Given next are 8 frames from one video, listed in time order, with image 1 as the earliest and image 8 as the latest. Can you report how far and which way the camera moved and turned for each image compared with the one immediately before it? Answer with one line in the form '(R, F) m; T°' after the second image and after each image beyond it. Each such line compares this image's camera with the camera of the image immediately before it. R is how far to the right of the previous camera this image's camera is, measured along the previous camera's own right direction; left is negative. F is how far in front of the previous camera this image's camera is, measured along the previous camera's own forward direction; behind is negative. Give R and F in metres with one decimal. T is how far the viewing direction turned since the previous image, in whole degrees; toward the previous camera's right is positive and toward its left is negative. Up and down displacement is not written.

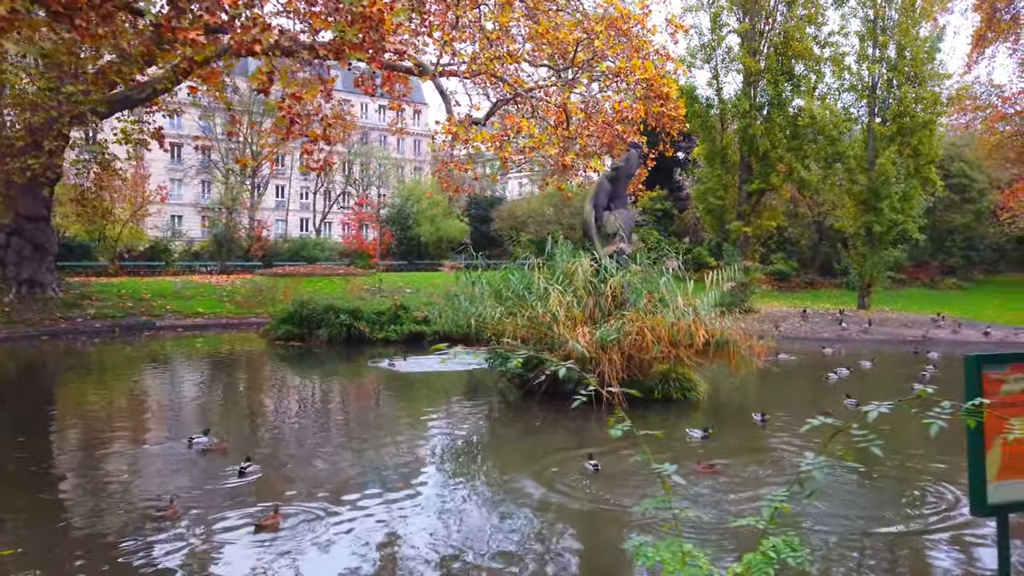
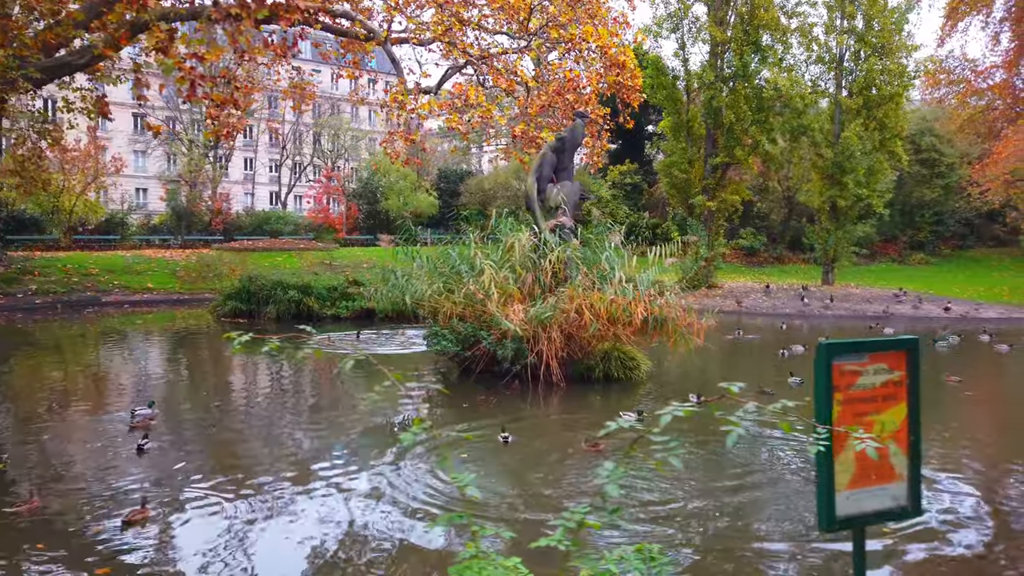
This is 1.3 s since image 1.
(+0.5, +0.3) m; +1°
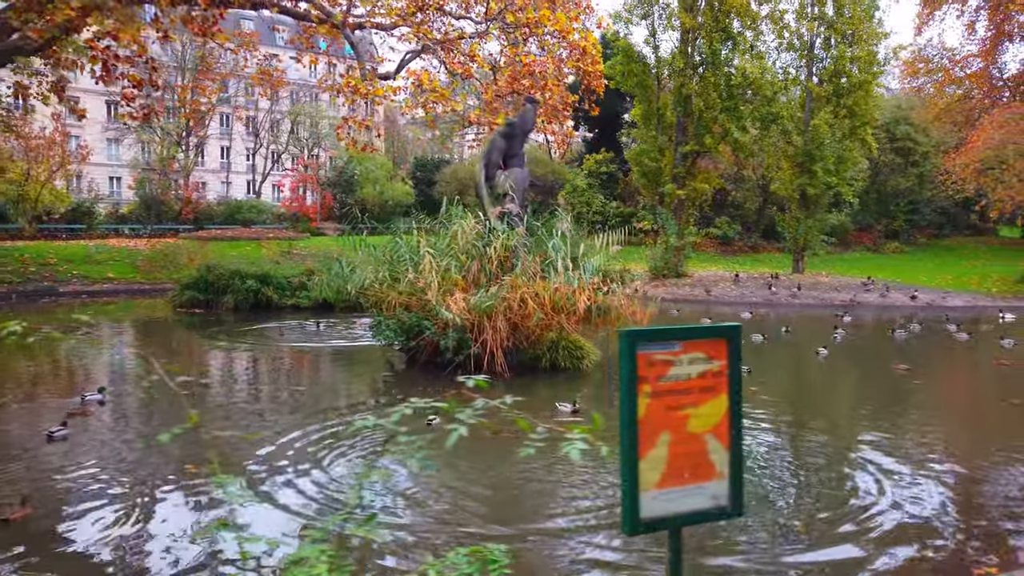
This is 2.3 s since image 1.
(+0.4, +0.1) m; +1°
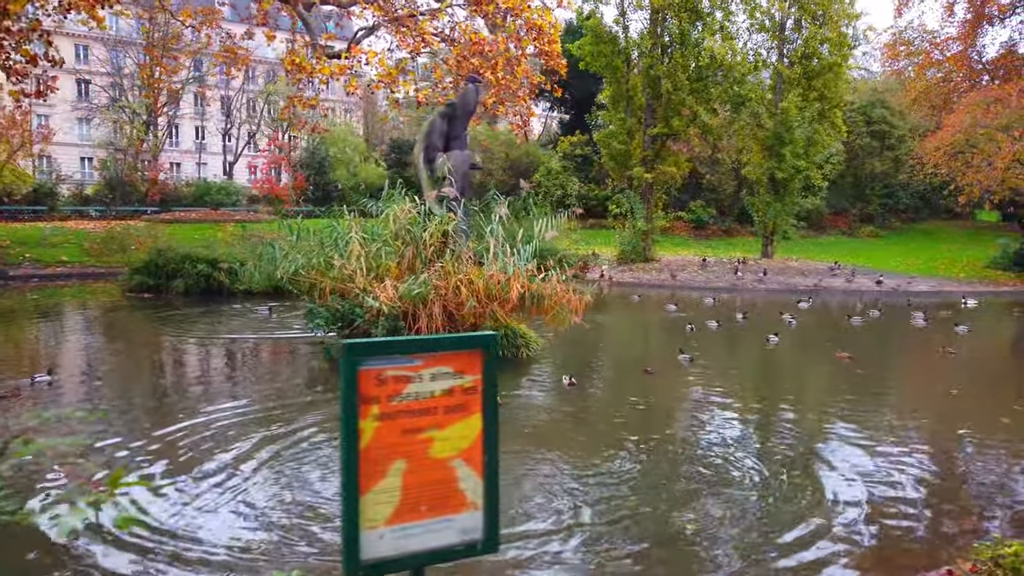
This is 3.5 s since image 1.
(+0.5, +0.2) m; +1°
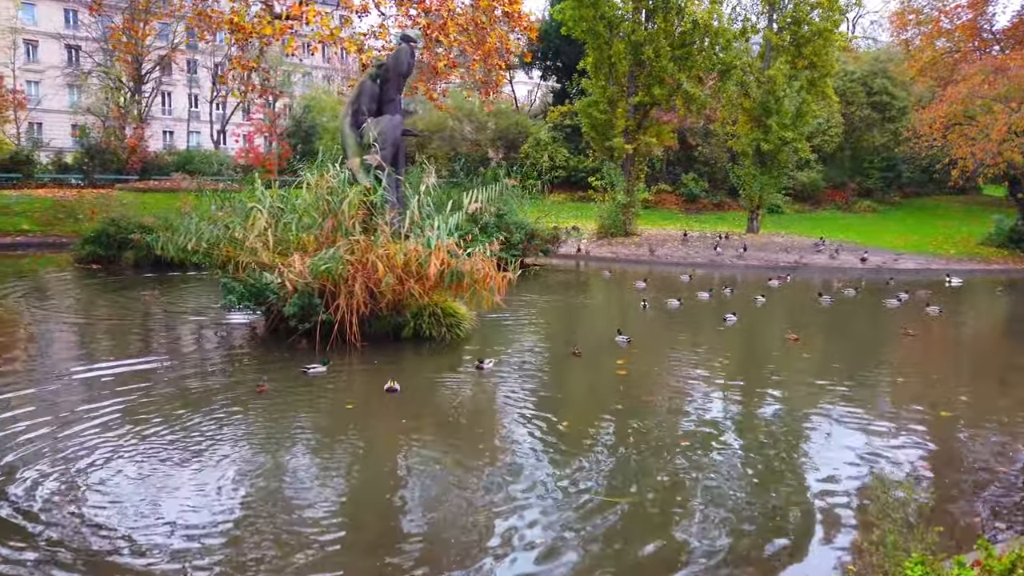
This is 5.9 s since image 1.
(+0.8, +0.5) m; -1°
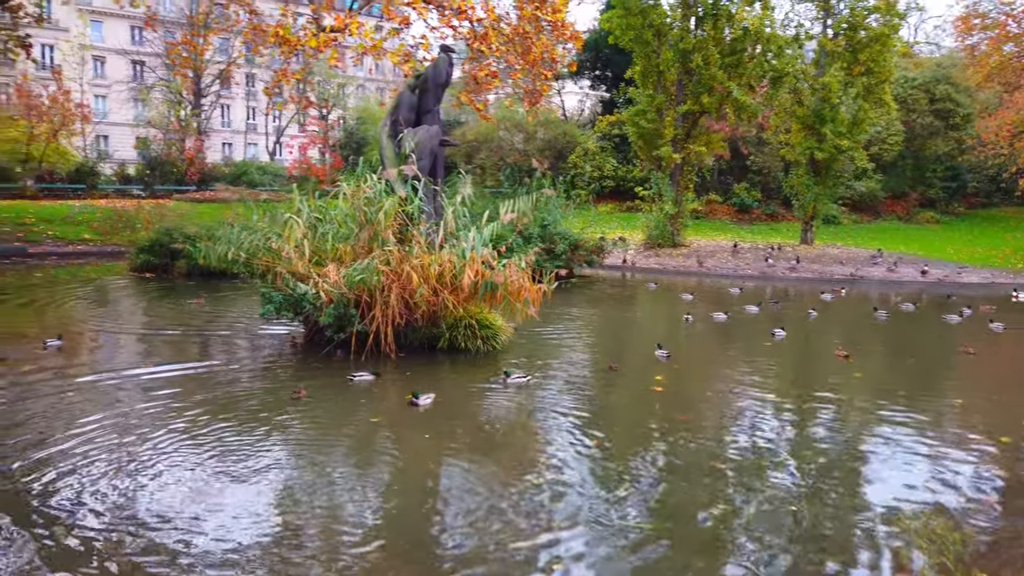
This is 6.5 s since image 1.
(+0.1, +0.1) m; -4°
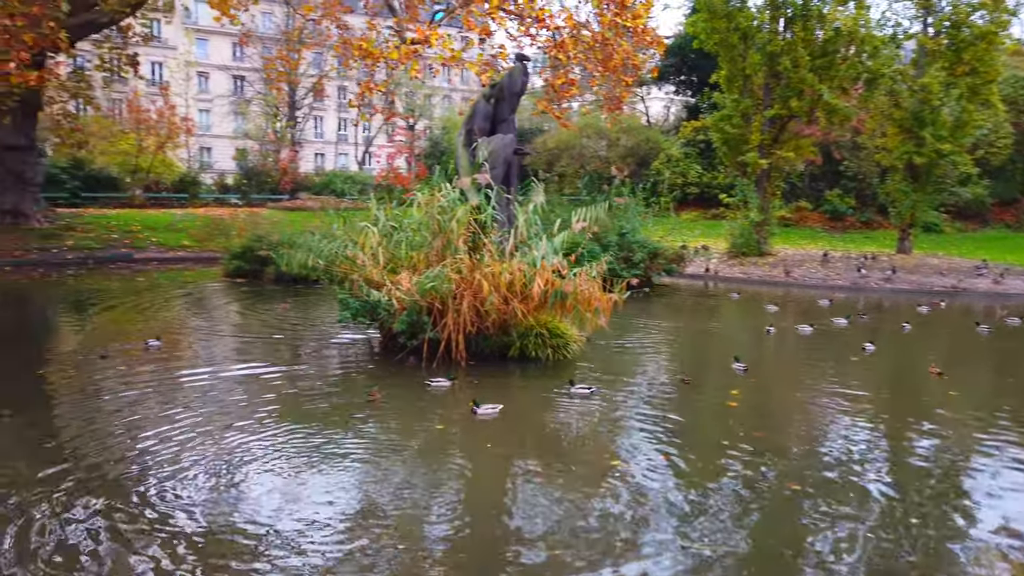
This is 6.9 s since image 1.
(+0.1, 0.0) m; -6°
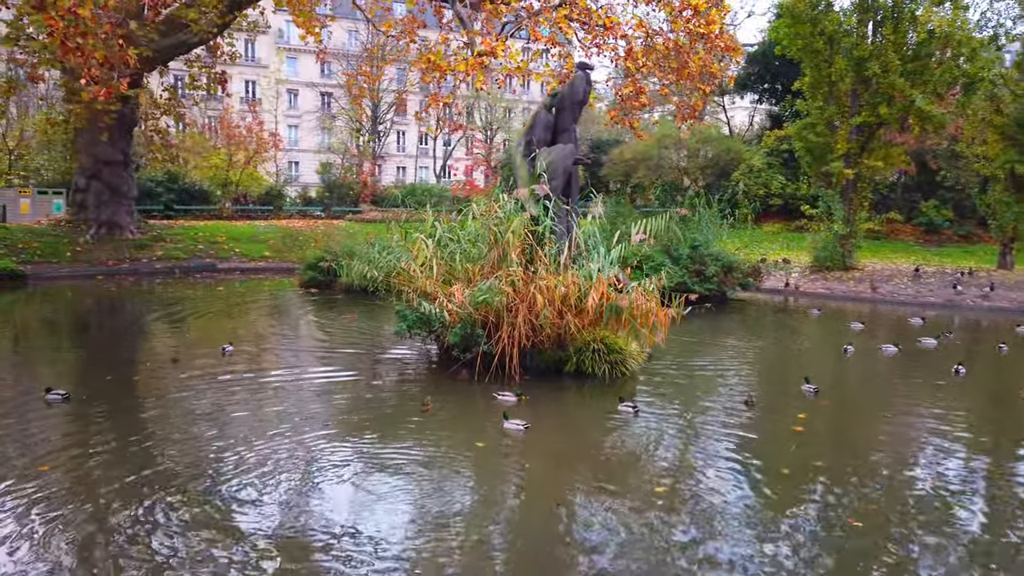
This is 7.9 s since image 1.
(+0.2, +0.2) m; -6°
